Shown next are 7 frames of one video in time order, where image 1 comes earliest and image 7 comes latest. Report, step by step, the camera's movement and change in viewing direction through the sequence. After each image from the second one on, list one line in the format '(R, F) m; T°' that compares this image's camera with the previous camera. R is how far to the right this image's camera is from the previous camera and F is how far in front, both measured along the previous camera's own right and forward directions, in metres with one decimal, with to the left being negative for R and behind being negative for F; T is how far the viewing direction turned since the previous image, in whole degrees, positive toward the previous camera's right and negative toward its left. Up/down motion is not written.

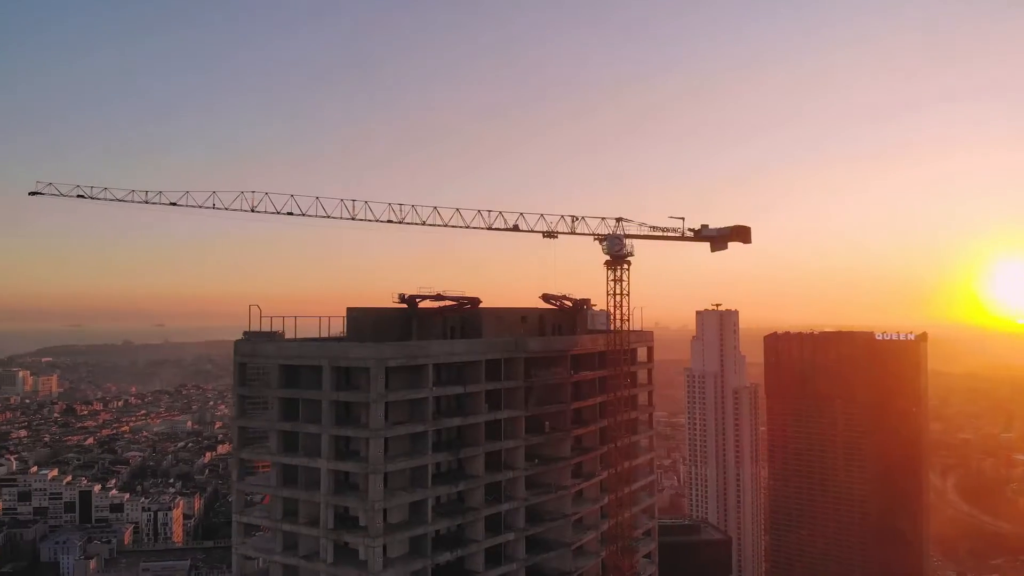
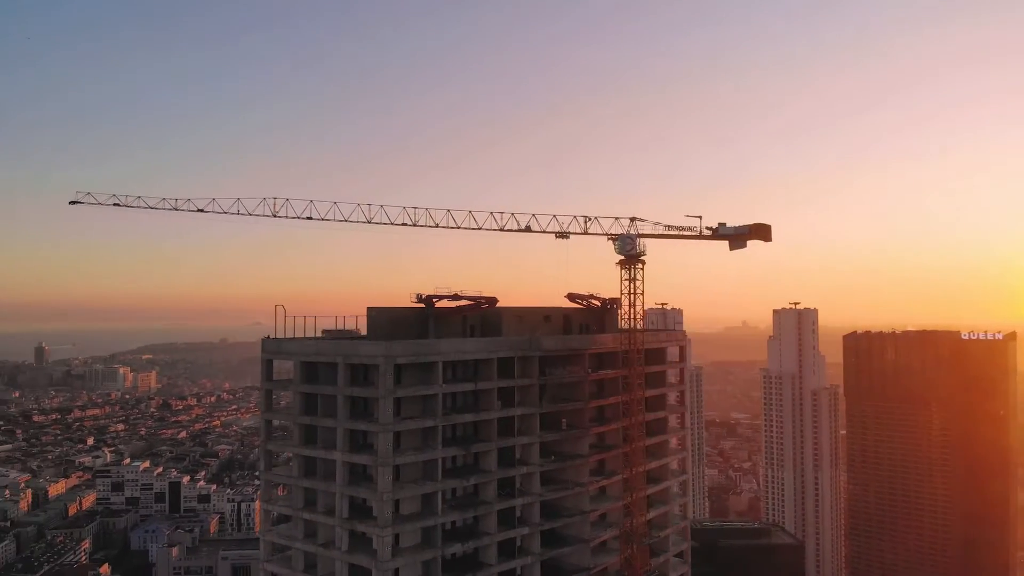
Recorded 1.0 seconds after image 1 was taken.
(+2.2, -0.5) m; -5°
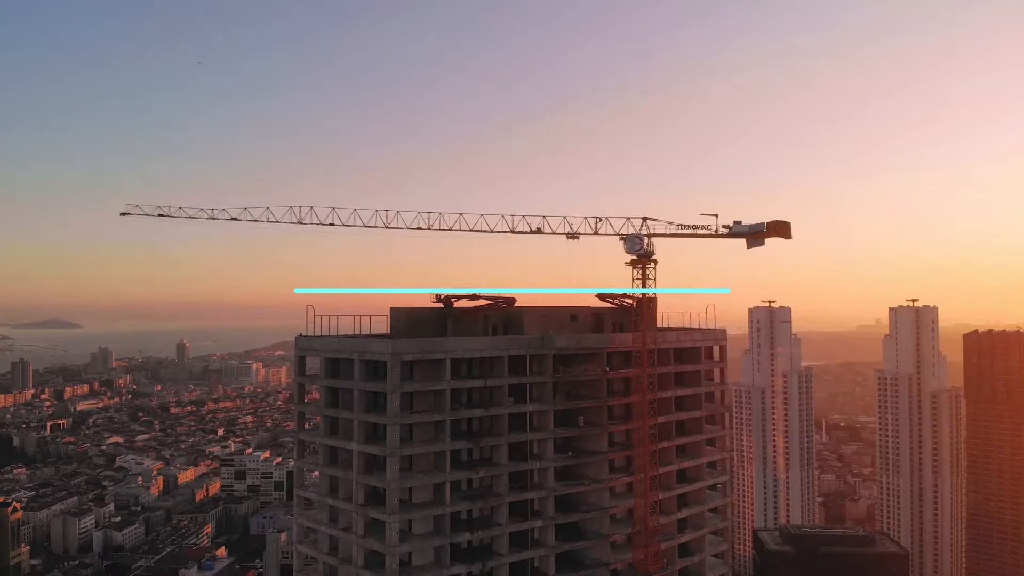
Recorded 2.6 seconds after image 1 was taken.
(+3.4, -0.8) m; -7°
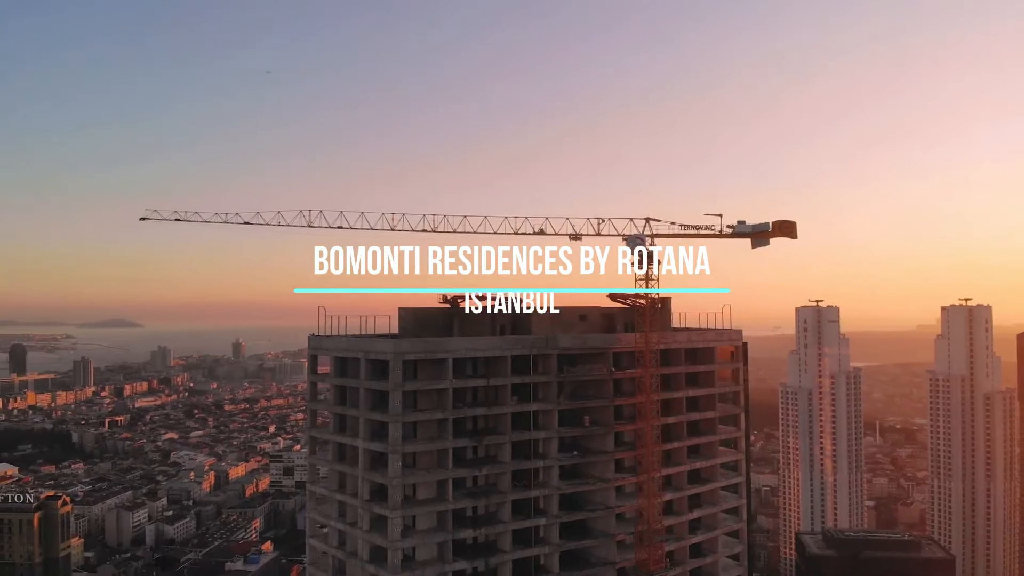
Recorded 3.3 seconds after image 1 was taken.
(+1.6, -0.4) m; -3°
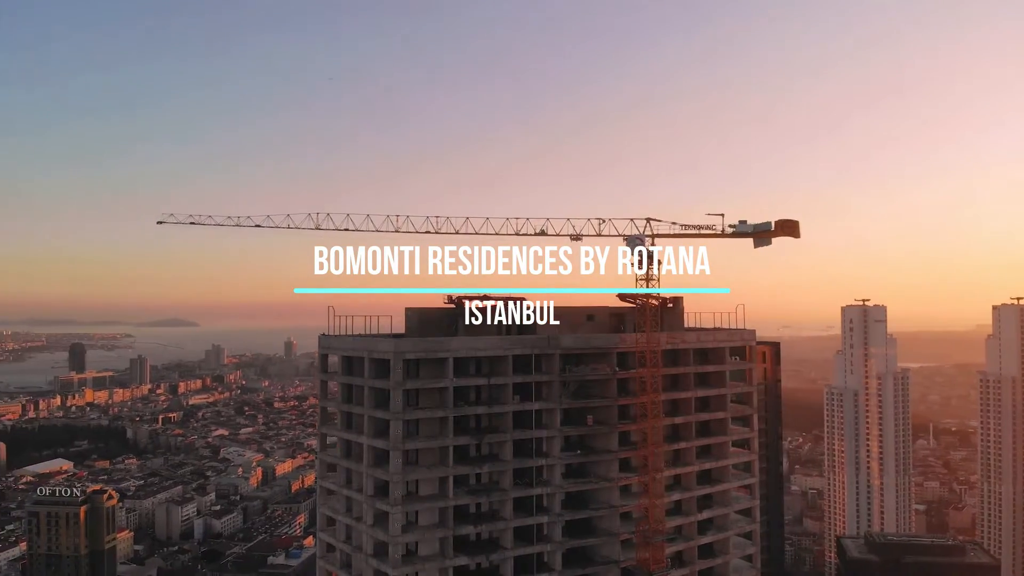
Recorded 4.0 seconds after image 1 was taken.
(+1.6, -0.4) m; -3°
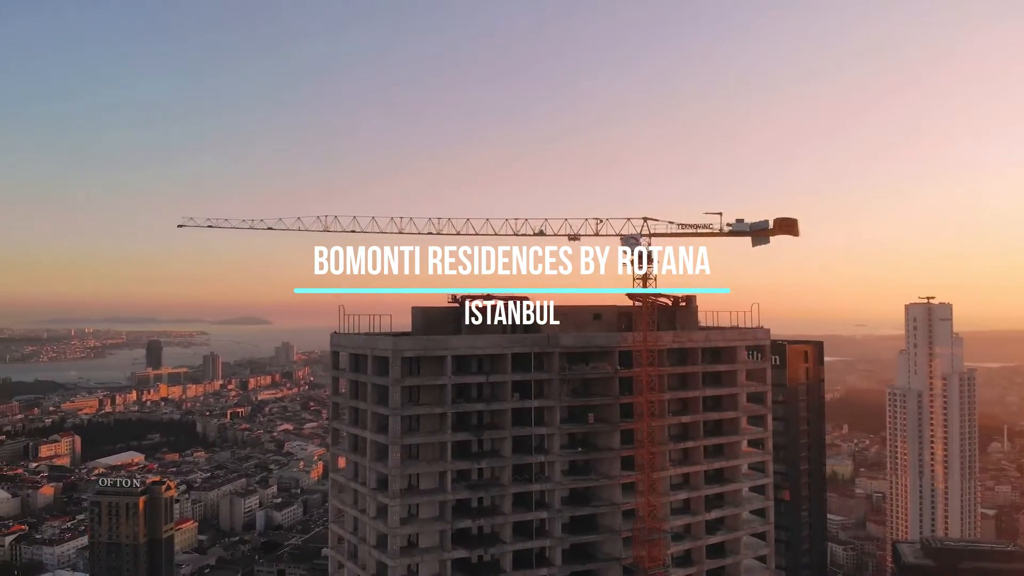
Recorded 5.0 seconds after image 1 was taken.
(+2.2, -0.6) m; -4°
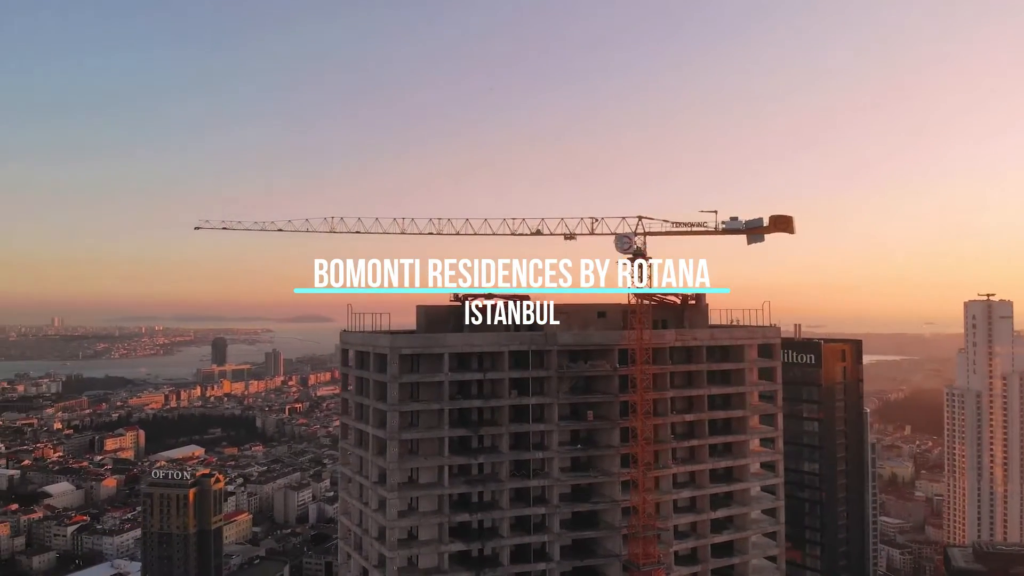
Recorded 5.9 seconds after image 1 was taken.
(+2.1, -0.5) m; -3°
